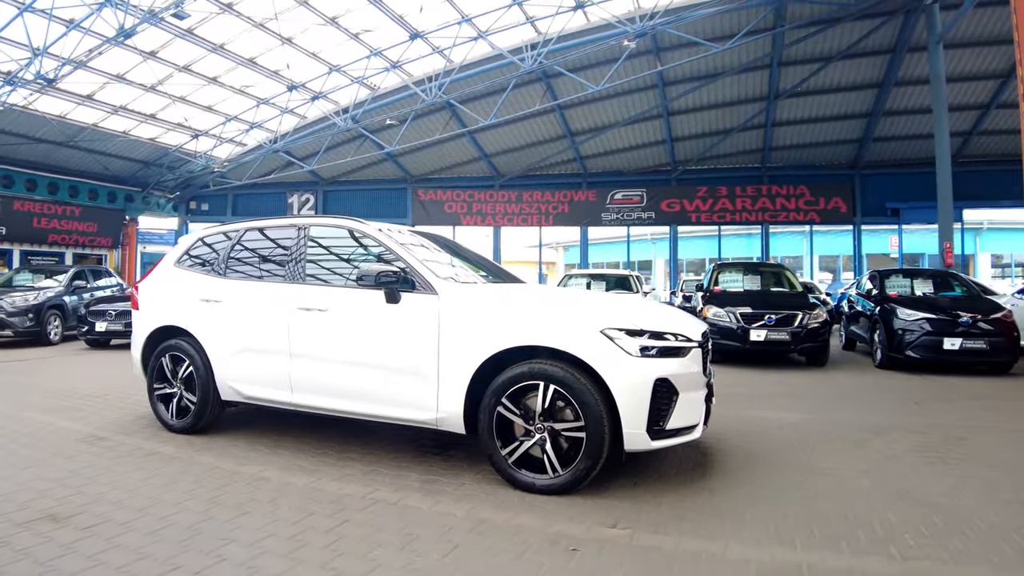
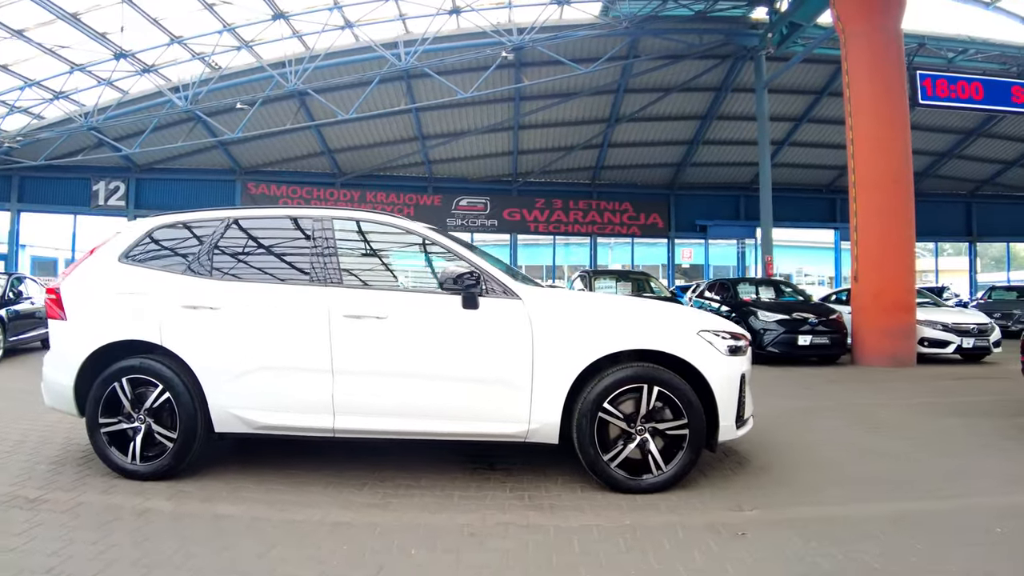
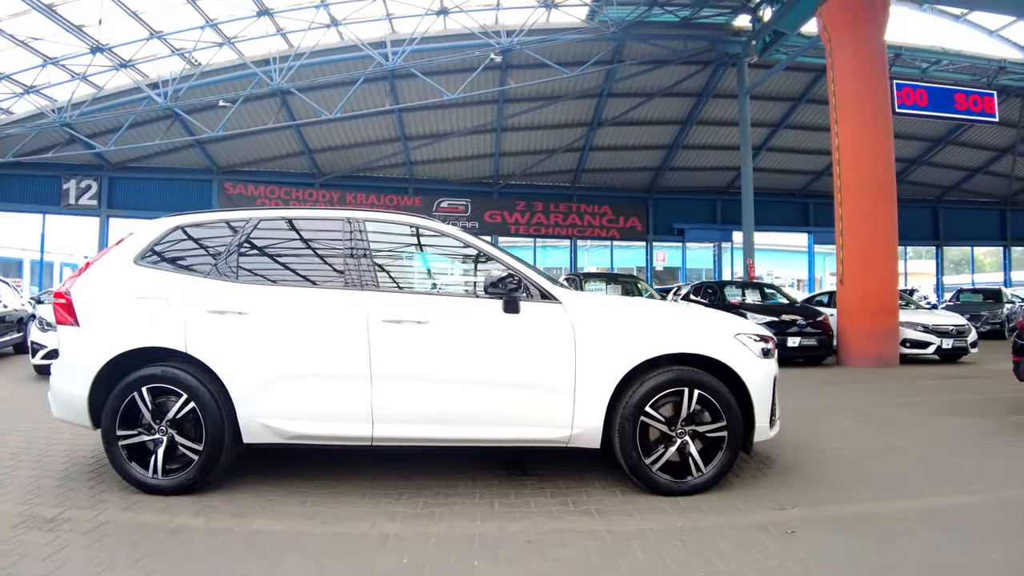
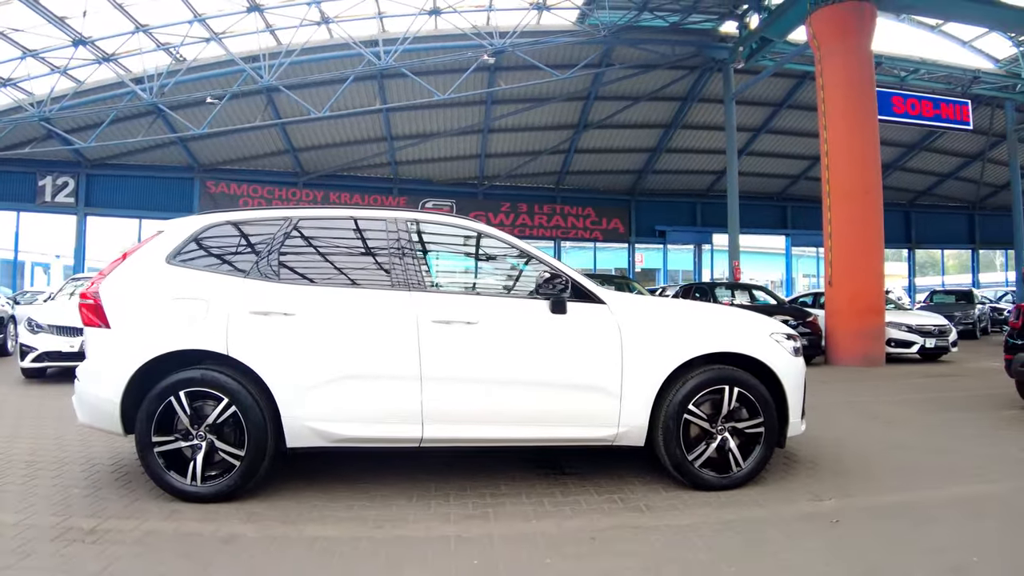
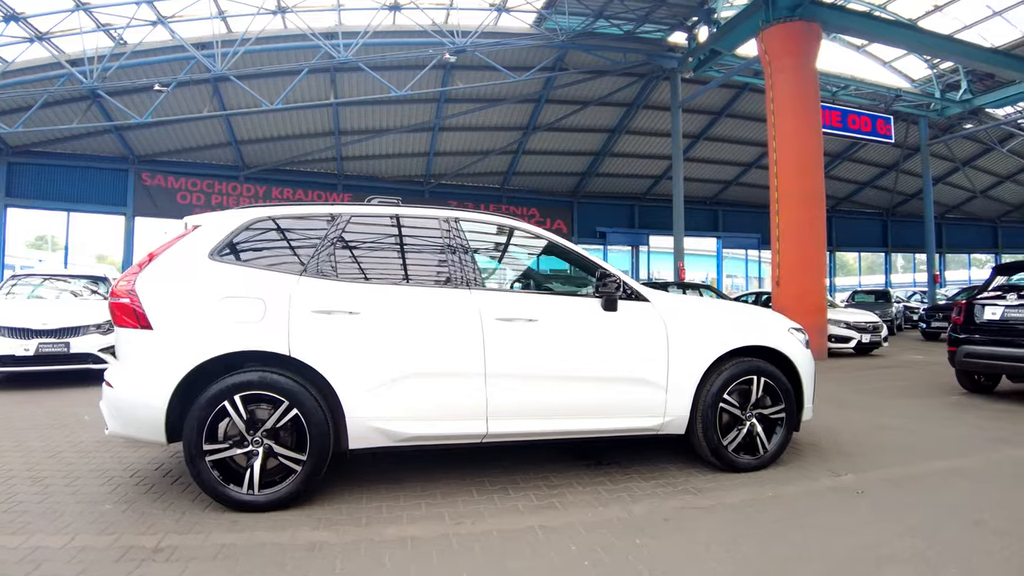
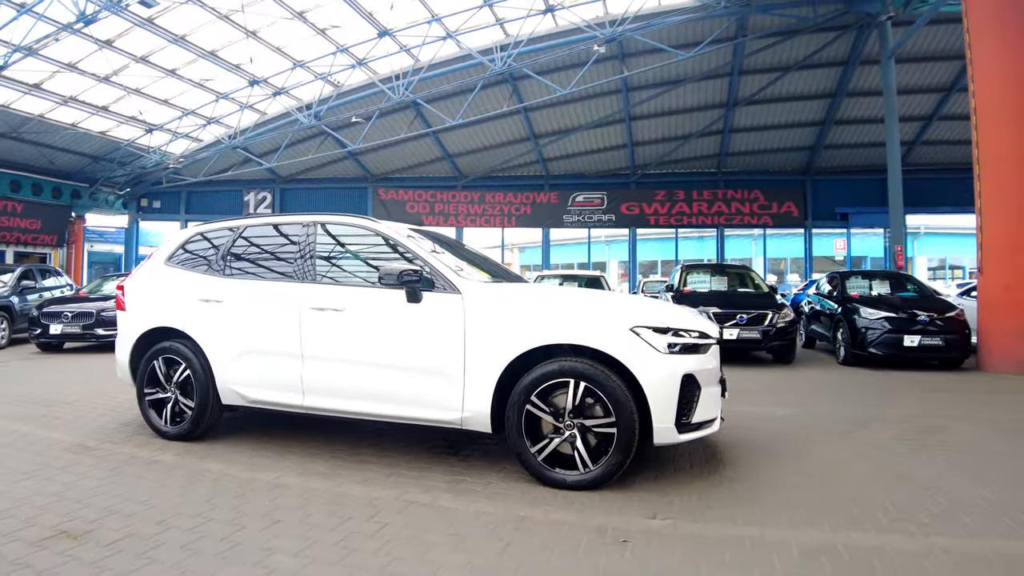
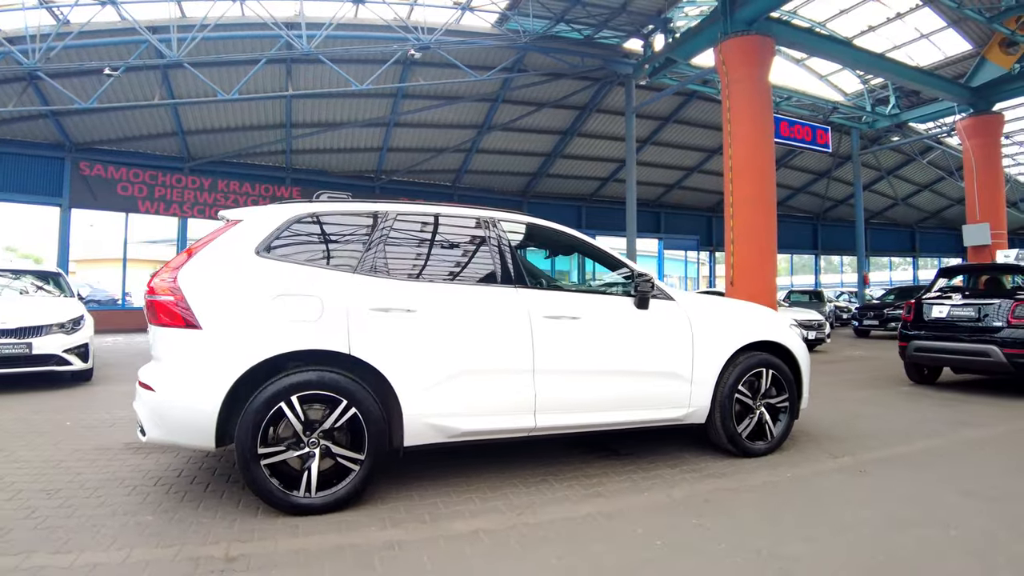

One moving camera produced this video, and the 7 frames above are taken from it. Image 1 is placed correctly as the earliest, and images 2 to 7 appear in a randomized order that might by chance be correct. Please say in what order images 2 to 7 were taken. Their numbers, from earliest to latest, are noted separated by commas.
6, 2, 3, 4, 5, 7
